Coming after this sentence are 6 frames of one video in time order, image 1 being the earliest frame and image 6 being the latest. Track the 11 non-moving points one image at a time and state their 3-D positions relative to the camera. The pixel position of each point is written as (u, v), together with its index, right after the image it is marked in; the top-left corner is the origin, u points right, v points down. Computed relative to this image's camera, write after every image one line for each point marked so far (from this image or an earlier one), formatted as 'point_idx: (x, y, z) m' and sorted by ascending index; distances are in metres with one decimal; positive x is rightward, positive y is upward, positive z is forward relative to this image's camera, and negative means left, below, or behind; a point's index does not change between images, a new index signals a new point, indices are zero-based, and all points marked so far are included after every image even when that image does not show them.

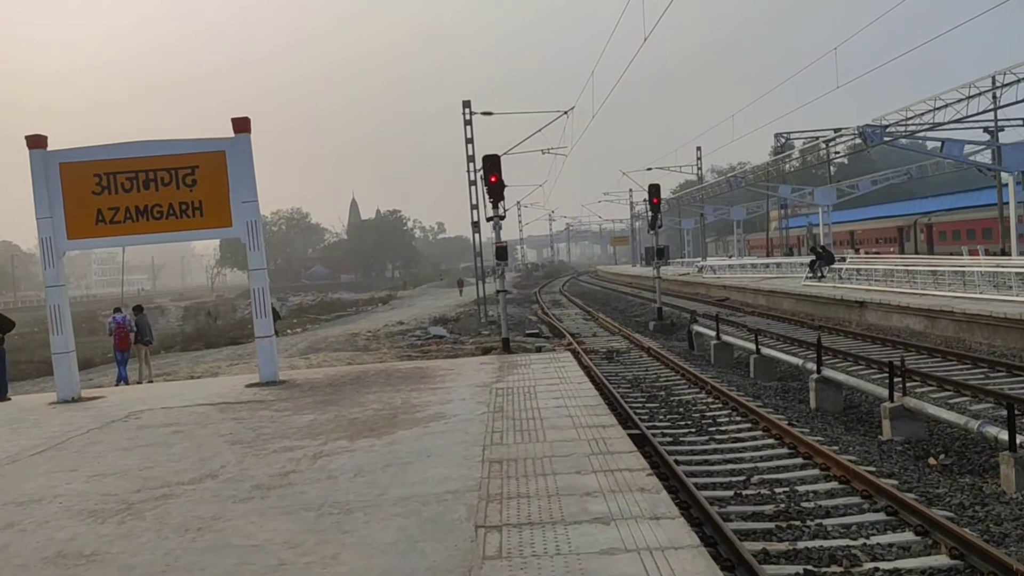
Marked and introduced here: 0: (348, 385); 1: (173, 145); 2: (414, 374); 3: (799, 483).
0: (-2.5, -1.5, +11.9) m
1: (-5.5, +2.3, +12.6) m
2: (-1.6, -1.4, +12.6) m
3: (+3.7, -2.5, +10.0) m
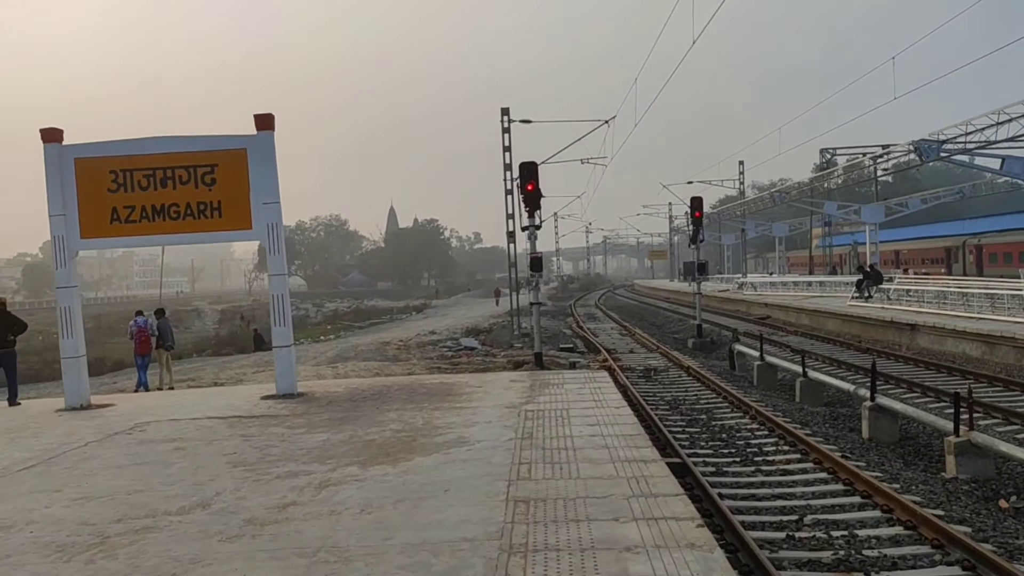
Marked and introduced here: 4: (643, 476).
0: (-2.1, -1.6, +11.2) m
1: (-4.9, +2.3, +12.0) m
2: (-1.1, -1.6, +11.8) m
3: (+4.0, -2.7, +8.9) m
4: (+1.1, -1.6, +6.4) m
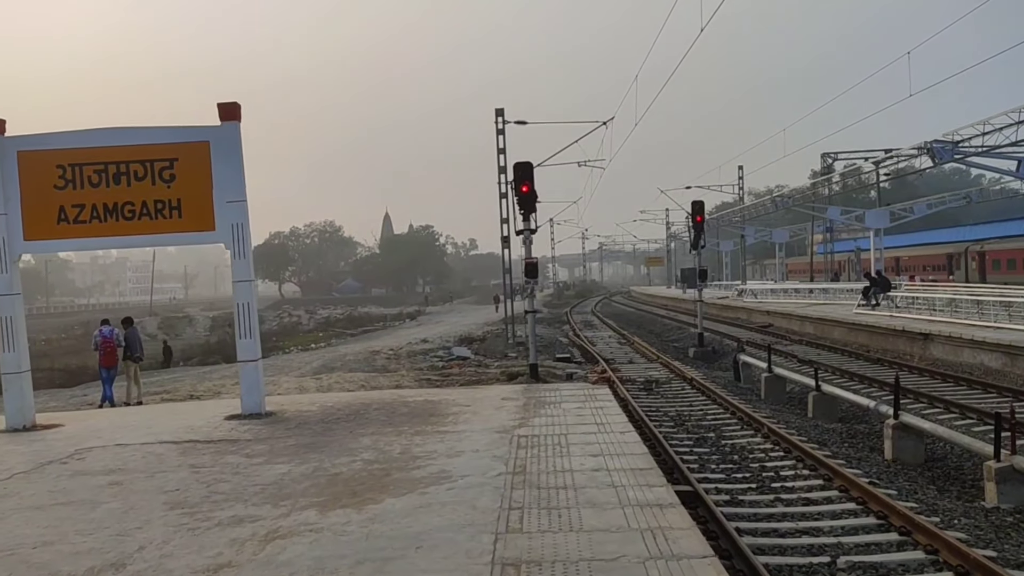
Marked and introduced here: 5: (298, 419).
0: (-2.2, -1.7, +10.0) m
1: (-5.0, +2.1, +10.8) m
2: (-1.3, -1.7, +10.6) m
3: (+3.9, -2.8, +7.8) m
4: (+1.0, -1.6, +5.3) m
5: (-2.9, -1.8, +10.4) m
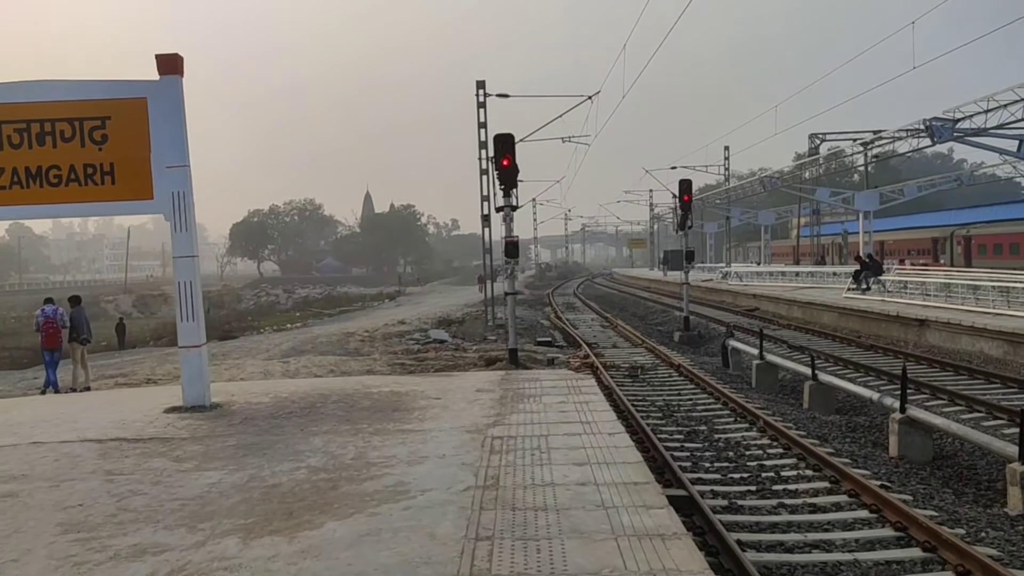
0: (-2.5, -1.5, +8.8) m
1: (-5.3, +2.4, +9.5) m
2: (-1.6, -1.4, +9.5) m
3: (+3.6, -2.7, +6.8) m
4: (+0.8, -1.5, +4.2) m
5: (-3.2, -1.5, +9.2) m
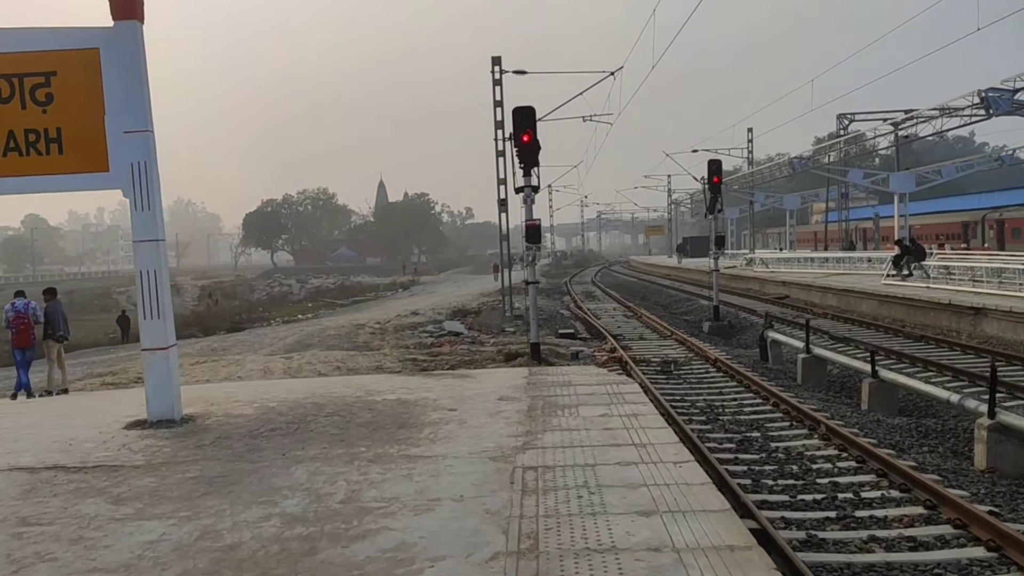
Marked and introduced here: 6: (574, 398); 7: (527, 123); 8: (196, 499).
0: (-2.2, -1.4, +7.2) m
1: (-5.0, +2.5, +7.9) m
2: (-1.3, -1.3, +7.9) m
3: (+3.9, -2.6, +5.1) m
4: (+1.0, -1.5, +2.5) m
5: (-2.9, -1.4, +7.6) m
6: (+0.7, -1.2, +8.4) m
7: (+0.3, +3.1, +14.4) m
8: (-2.2, -1.5, +5.5) m
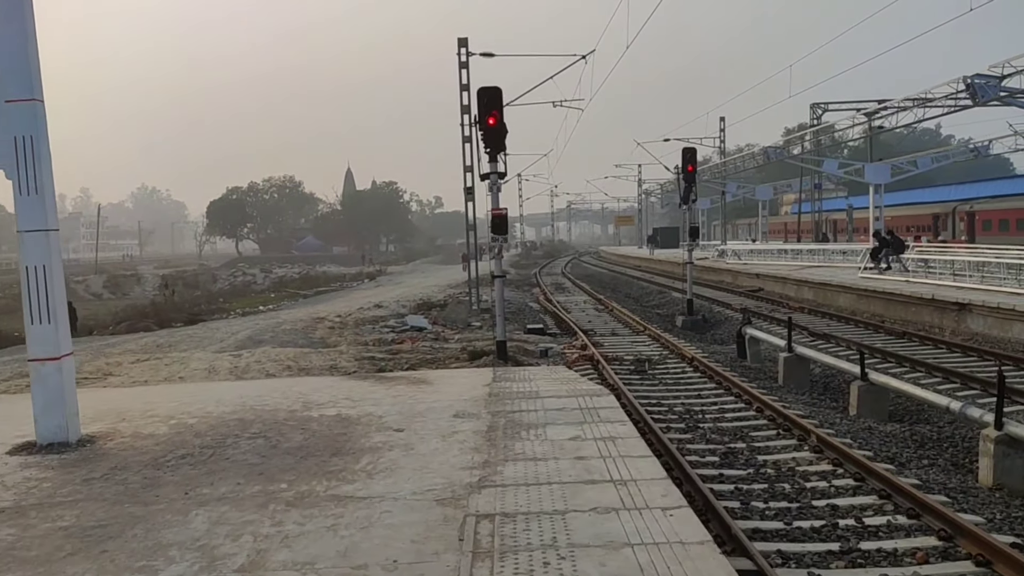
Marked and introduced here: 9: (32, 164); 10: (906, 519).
0: (-2.5, -1.4, +6.0) m
1: (-5.4, +2.5, +6.5) m
2: (-1.6, -1.3, +6.7) m
3: (+3.6, -2.6, +4.1) m
4: (+0.9, -1.6, +1.4) m
5: (-3.2, -1.4, +6.4) m
6: (+0.3, -1.2, +7.3) m
7: (-0.3, +3.2, +13.2) m
8: (-2.5, -1.5, +4.3) m
9: (-4.2, +1.1, +6.7) m
10: (+4.0, -2.3, +7.8) m
